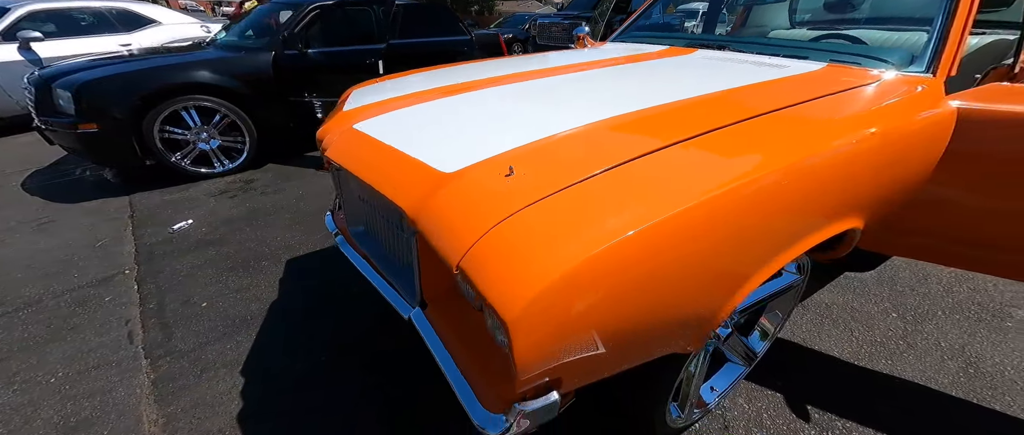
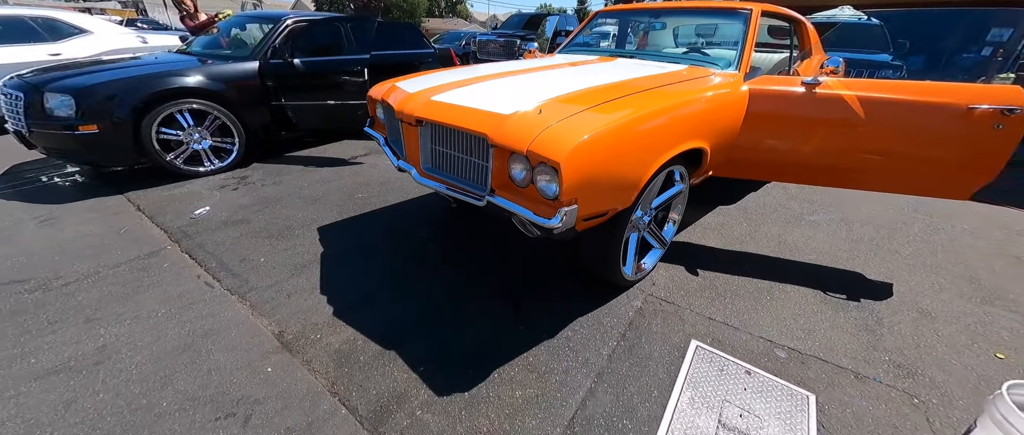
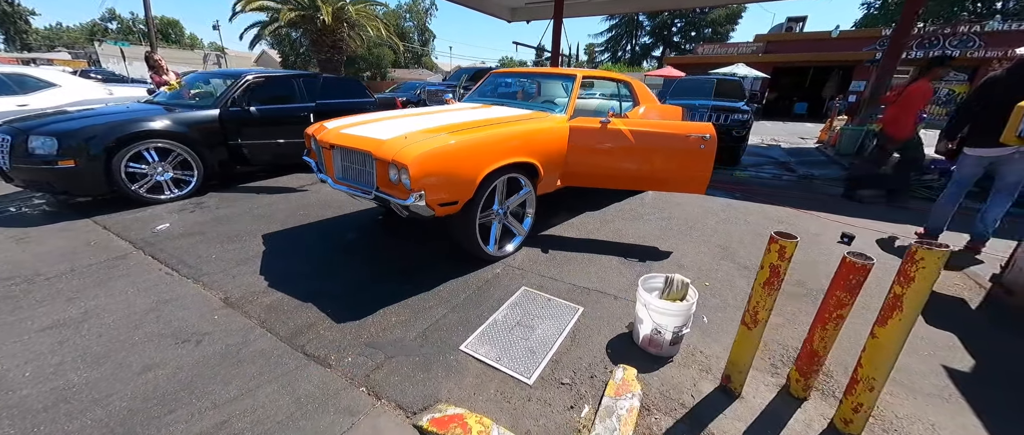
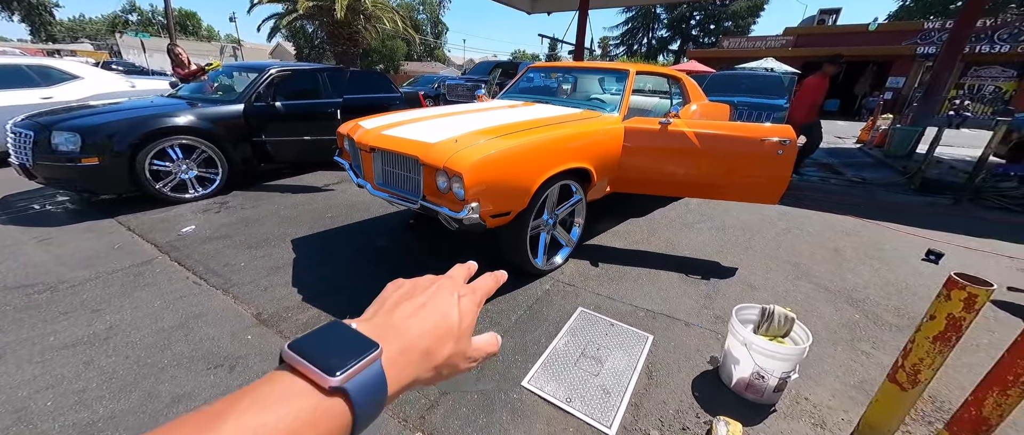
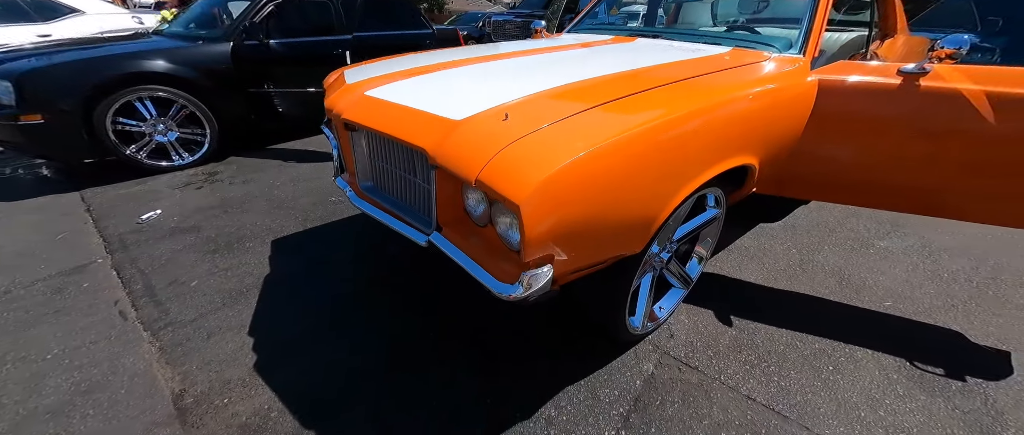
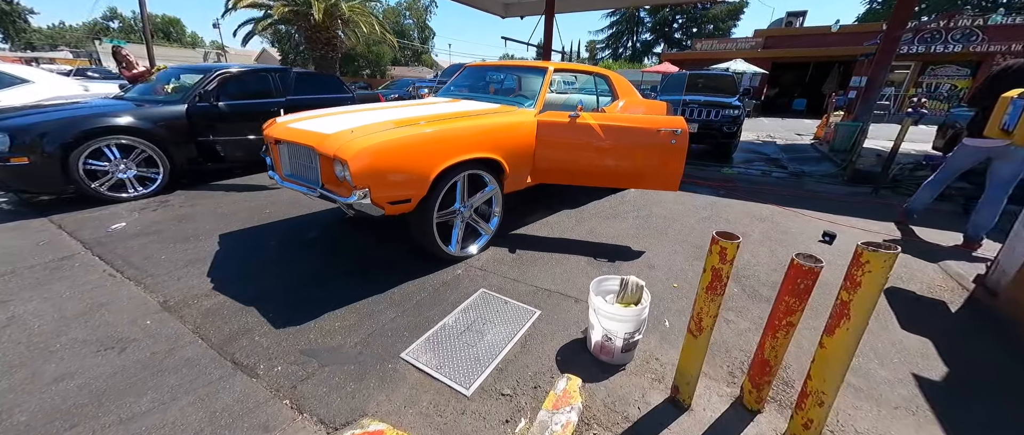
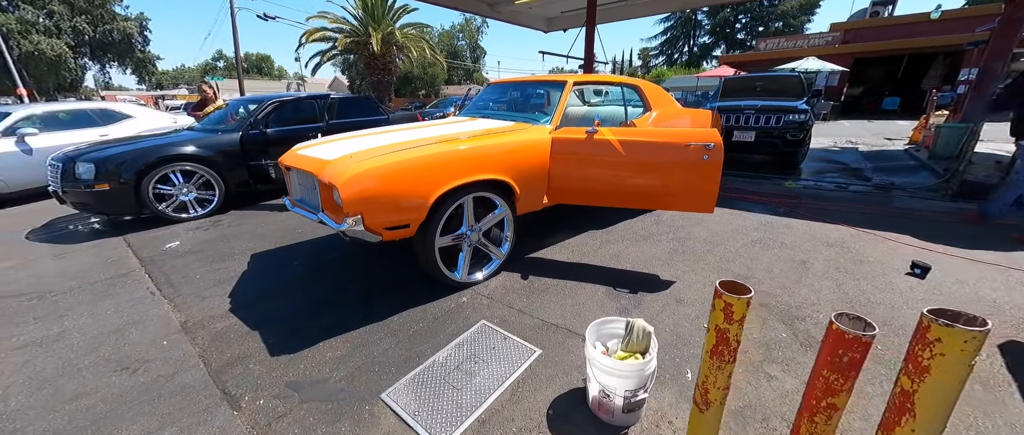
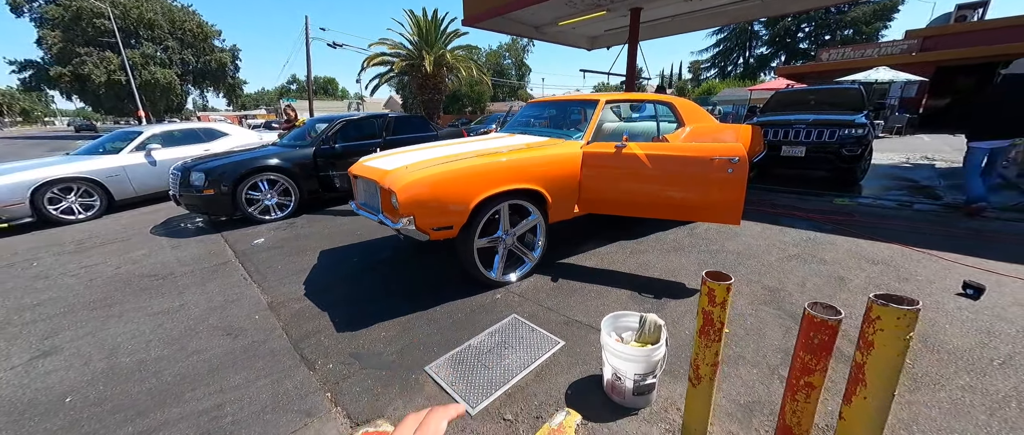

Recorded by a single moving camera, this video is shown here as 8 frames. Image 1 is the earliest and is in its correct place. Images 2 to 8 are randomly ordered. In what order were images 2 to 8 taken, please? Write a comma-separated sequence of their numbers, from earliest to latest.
5, 2, 4, 3, 6, 7, 8
